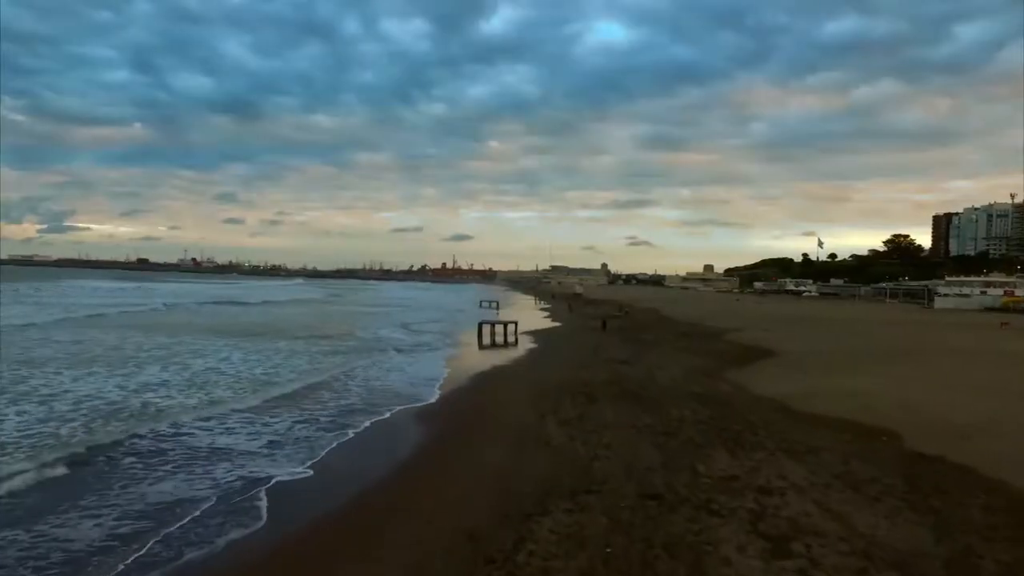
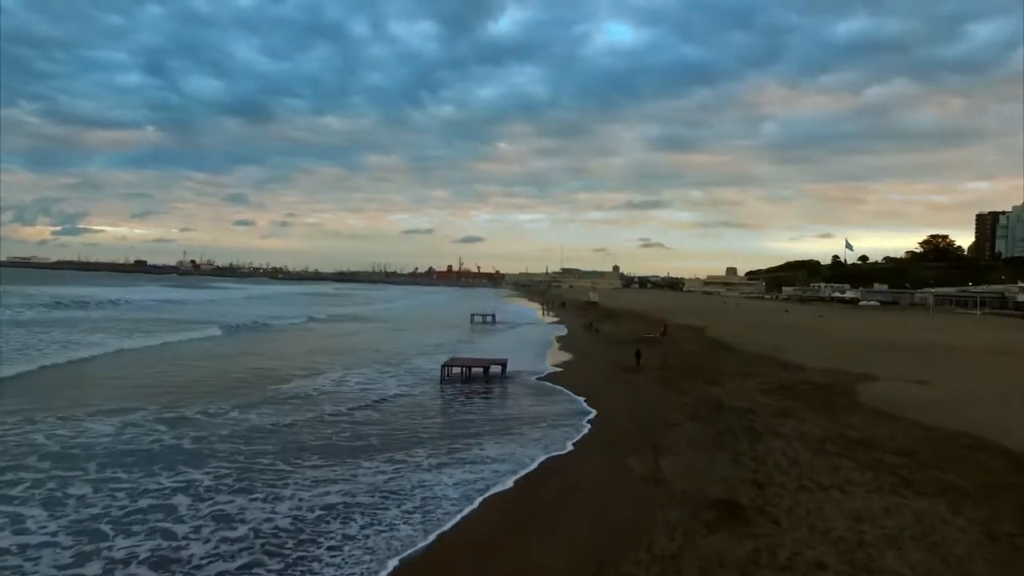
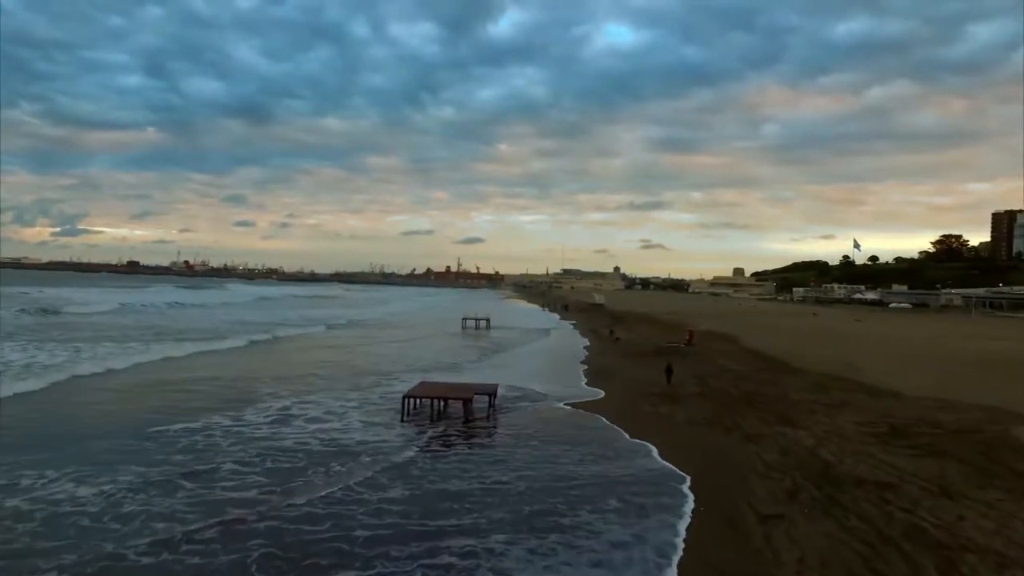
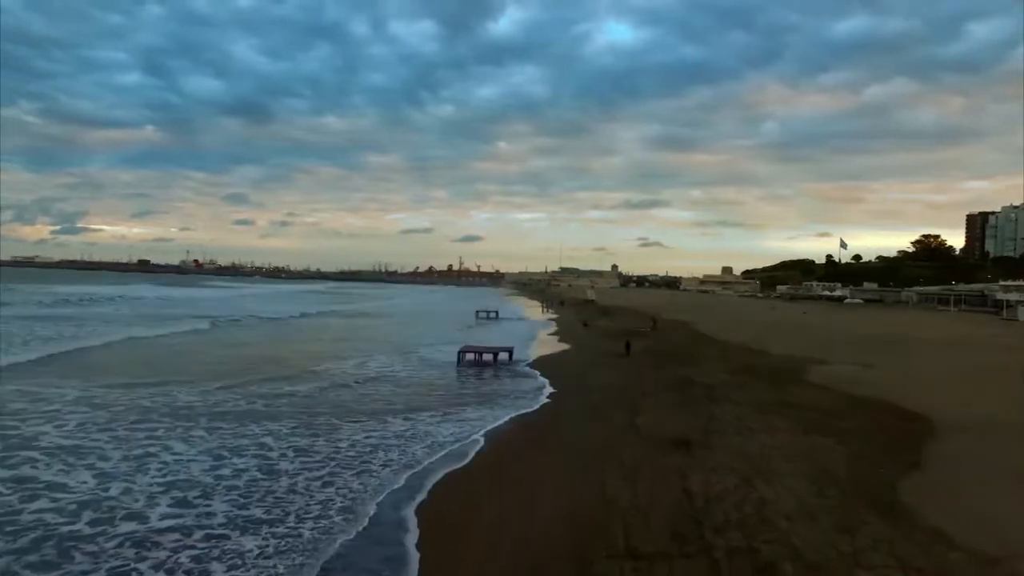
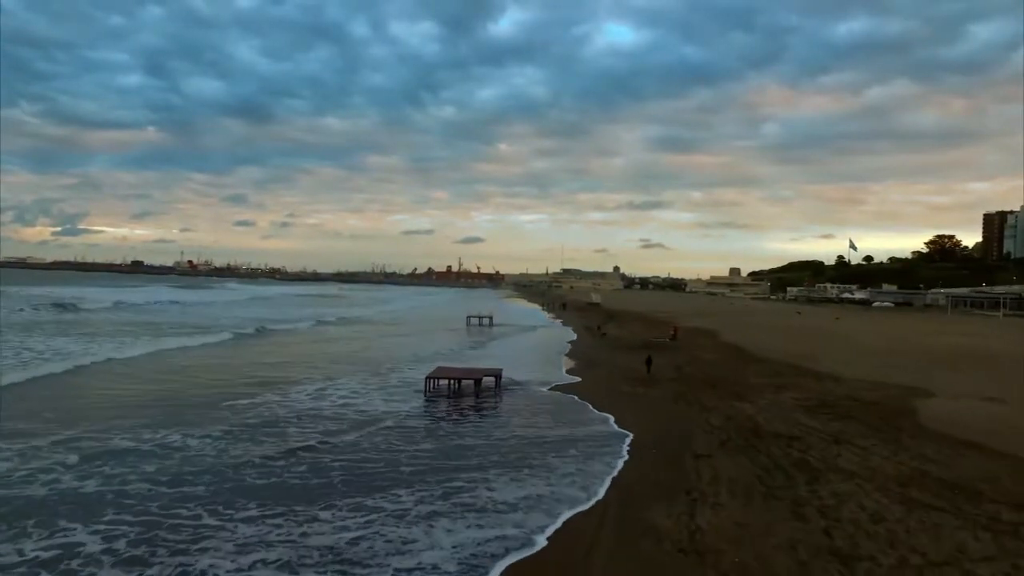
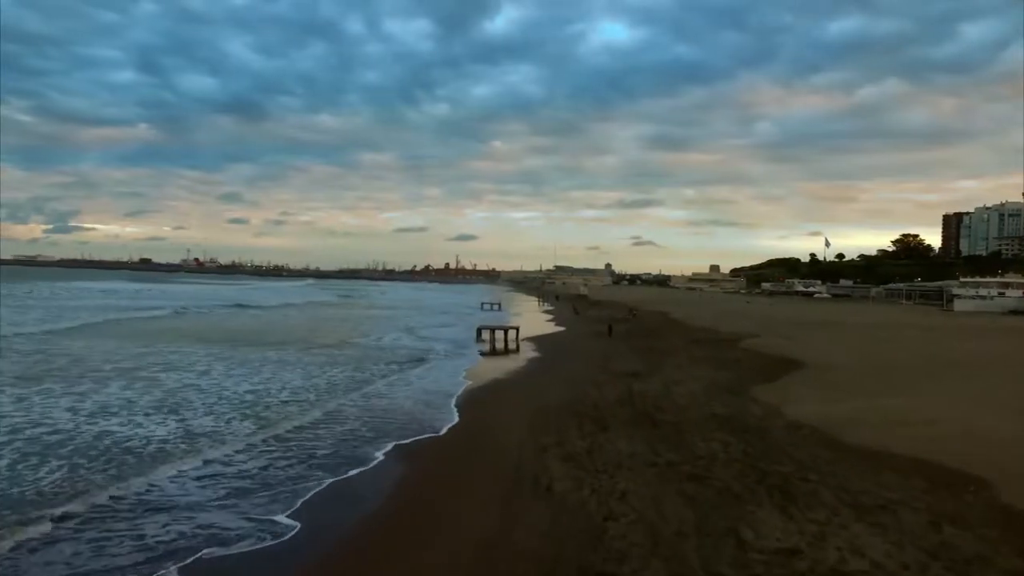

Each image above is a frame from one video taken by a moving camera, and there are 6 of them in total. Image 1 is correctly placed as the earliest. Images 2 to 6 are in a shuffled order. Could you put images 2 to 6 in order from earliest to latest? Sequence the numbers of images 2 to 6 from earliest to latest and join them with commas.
6, 4, 2, 5, 3
